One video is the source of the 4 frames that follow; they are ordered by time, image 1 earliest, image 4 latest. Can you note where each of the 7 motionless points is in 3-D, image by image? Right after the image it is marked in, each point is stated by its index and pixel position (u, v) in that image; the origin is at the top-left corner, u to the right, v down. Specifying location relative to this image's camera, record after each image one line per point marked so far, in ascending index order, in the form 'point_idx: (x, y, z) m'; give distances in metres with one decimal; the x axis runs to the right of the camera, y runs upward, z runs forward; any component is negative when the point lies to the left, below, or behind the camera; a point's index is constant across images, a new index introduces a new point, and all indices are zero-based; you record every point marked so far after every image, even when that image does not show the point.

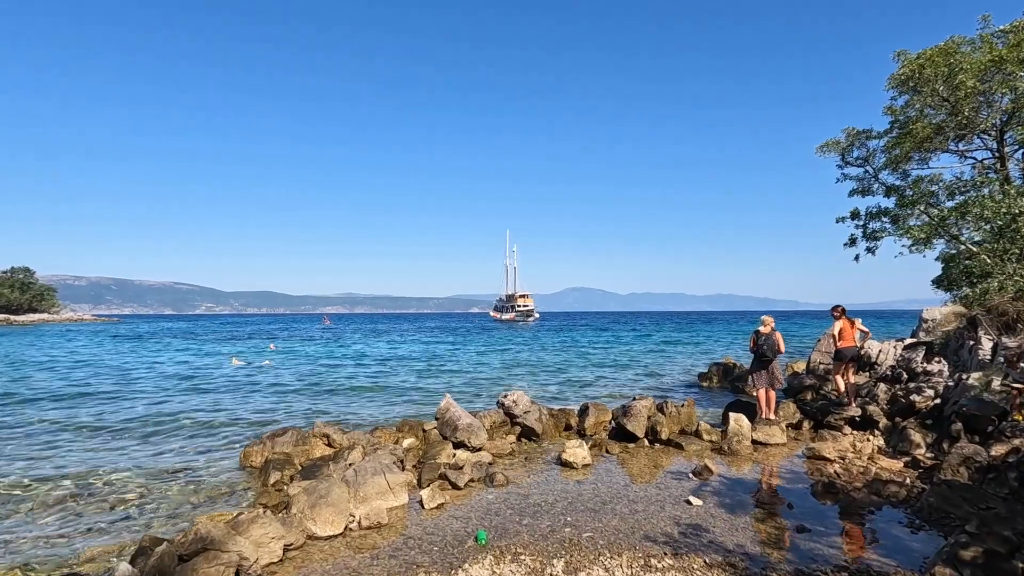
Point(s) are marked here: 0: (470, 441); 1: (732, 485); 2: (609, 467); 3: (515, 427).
0: (-1.1, -3.8, +14.2) m
1: (+4.7, -4.2, +12.2) m
2: (+2.4, -4.3, +13.8) m
3: (+0.1, -4.0, +16.4) m
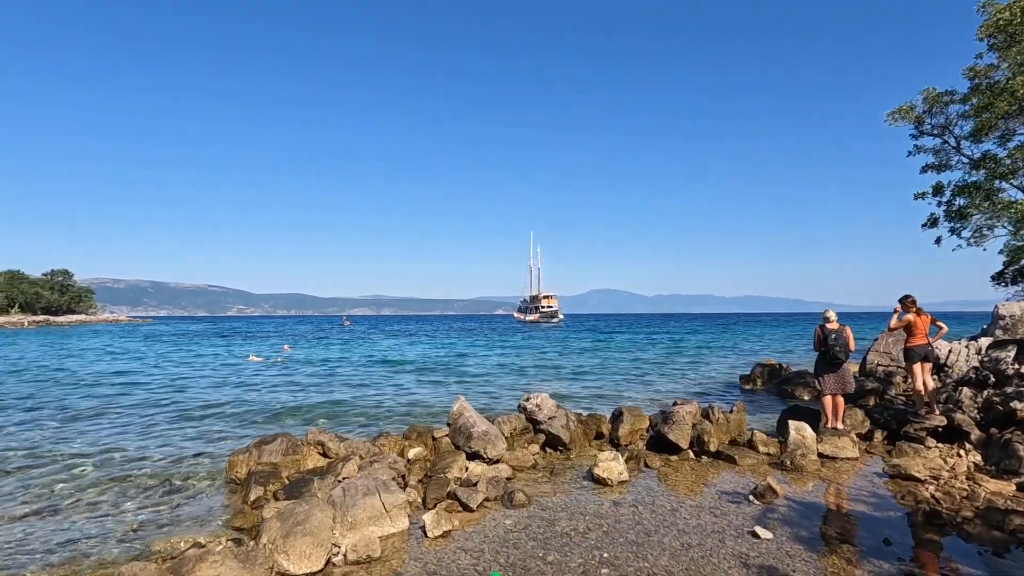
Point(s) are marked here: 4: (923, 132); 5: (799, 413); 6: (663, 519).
0: (-0.6, -3.5, +12.3) m
1: (+5.1, -3.9, +10.0) m
2: (+2.8, -4.0, +11.7) m
3: (+0.7, -3.7, +14.4) m
4: (+12.0, +4.5, +16.6) m
5: (+7.9, -3.5, +15.5) m
6: (+2.6, -3.9, +9.7) m
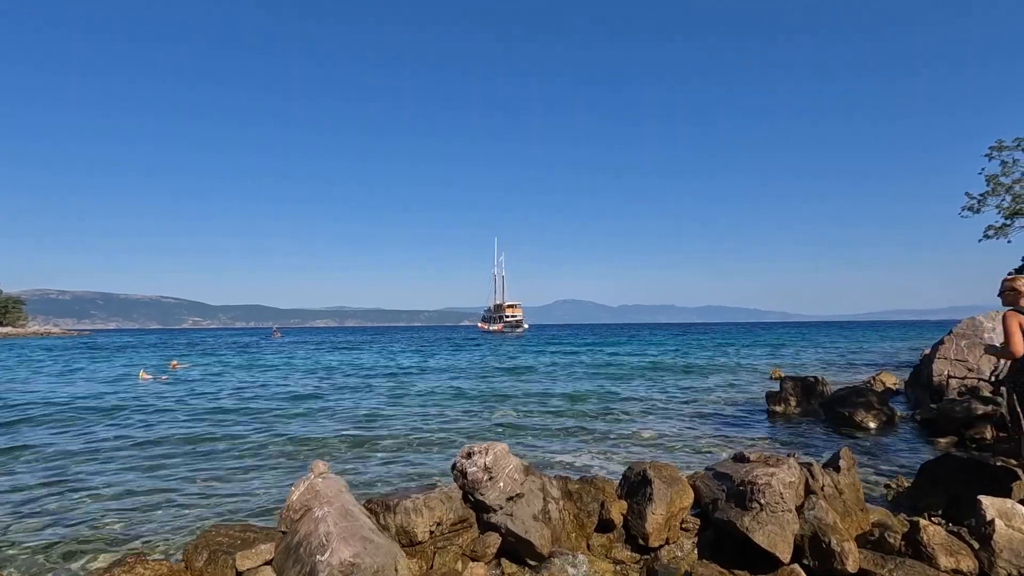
0: (-1.4, -2.9, +4.9) m
1: (+4.4, -3.2, +3.0) m
2: (+2.0, -3.3, +4.6) m
3: (-0.3, -3.1, +7.1) m
4: (+10.8, +5.1, +10.2) m
5: (+6.8, -2.8, +8.6) m
6: (+1.9, -3.2, +2.5) m
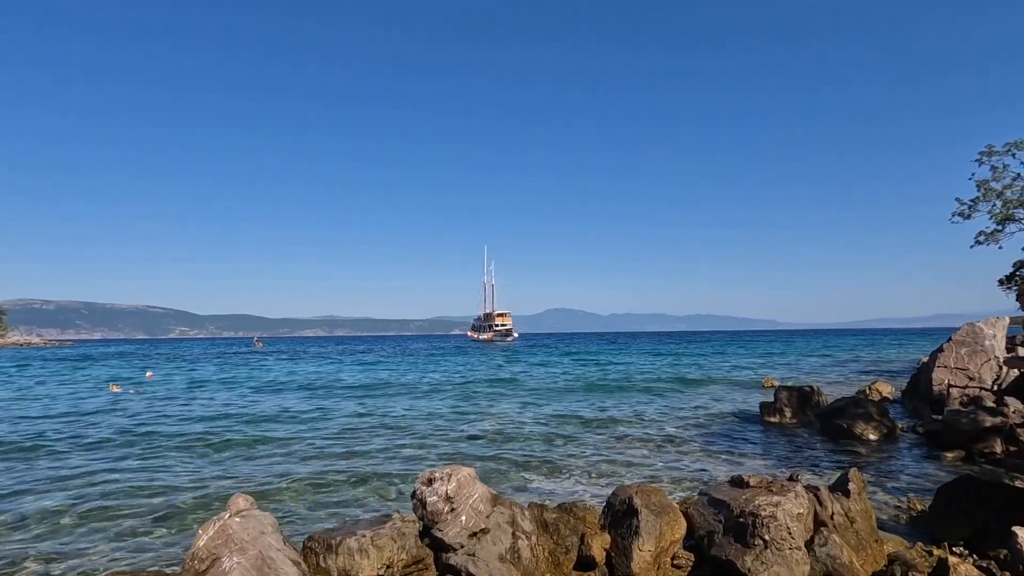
0: (-1.8, -2.8, +3.8) m
1: (+4.1, -3.1, +2.0) m
2: (+1.7, -3.3, +3.5) m
3: (-0.7, -3.1, +6.0) m
4: (+10.4, +5.1, +9.5) m
5: (+6.4, -2.9, +7.7) m
6: (+1.5, -3.1, +1.5) m
